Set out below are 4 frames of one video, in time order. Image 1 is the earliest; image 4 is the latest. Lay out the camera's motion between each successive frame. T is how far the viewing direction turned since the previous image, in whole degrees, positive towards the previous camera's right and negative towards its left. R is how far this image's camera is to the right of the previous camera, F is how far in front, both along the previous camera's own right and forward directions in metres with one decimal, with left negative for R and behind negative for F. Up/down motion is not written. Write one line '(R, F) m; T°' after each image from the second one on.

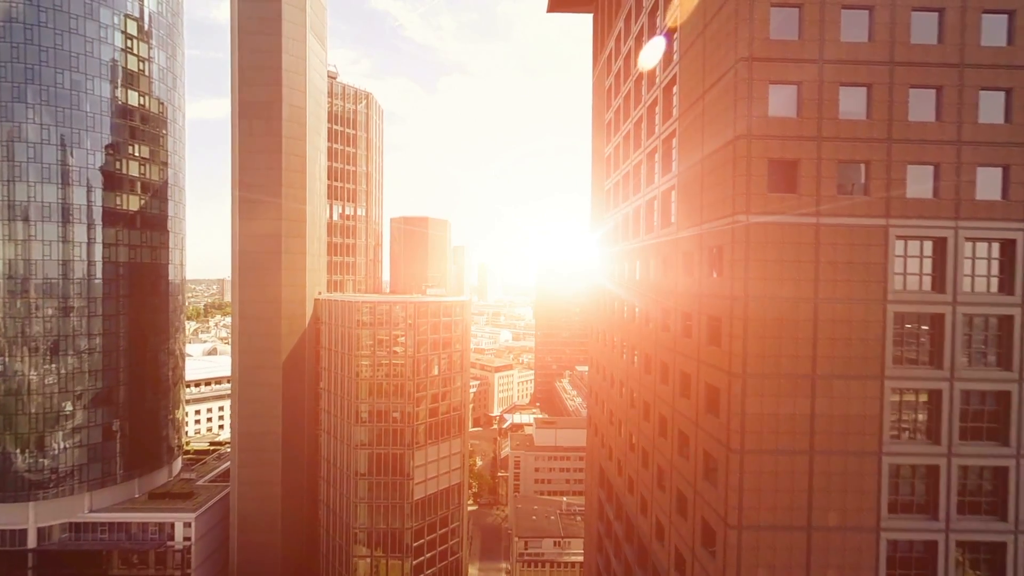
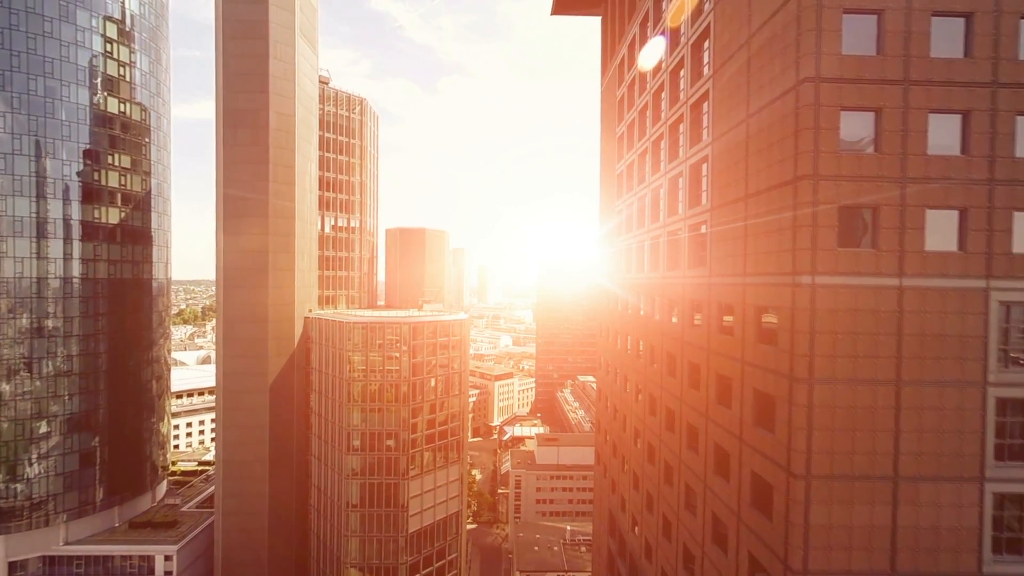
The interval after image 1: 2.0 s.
(-0.1, +3.4) m; 0°
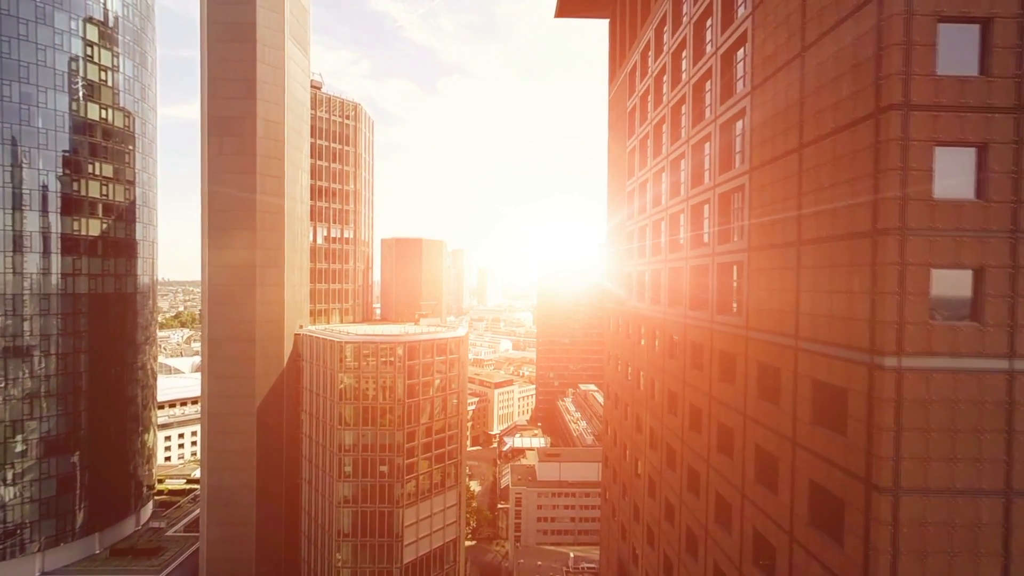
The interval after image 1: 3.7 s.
(-0.1, +2.8) m; 0°
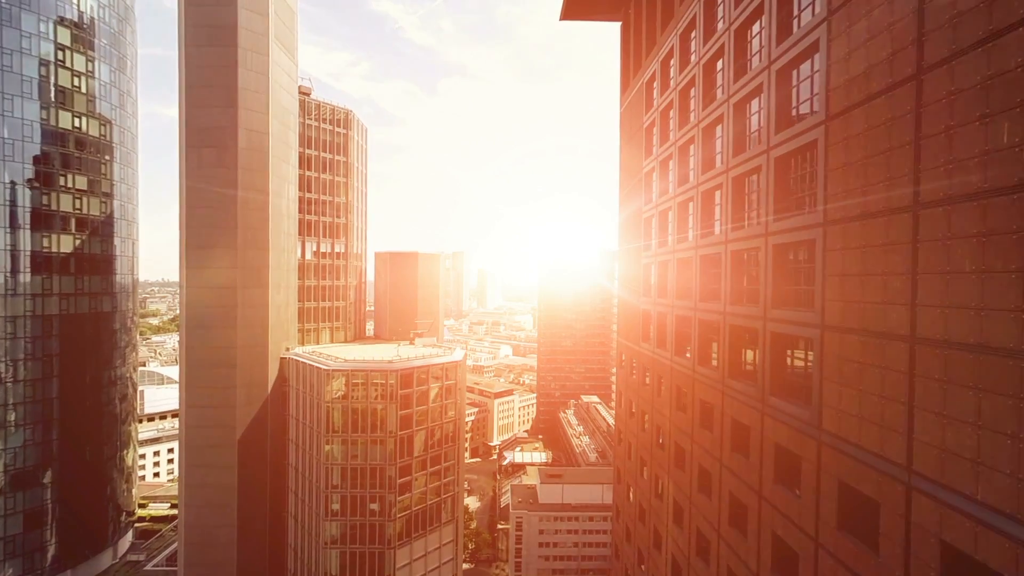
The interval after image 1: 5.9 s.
(0.0, +3.7) m; 0°
